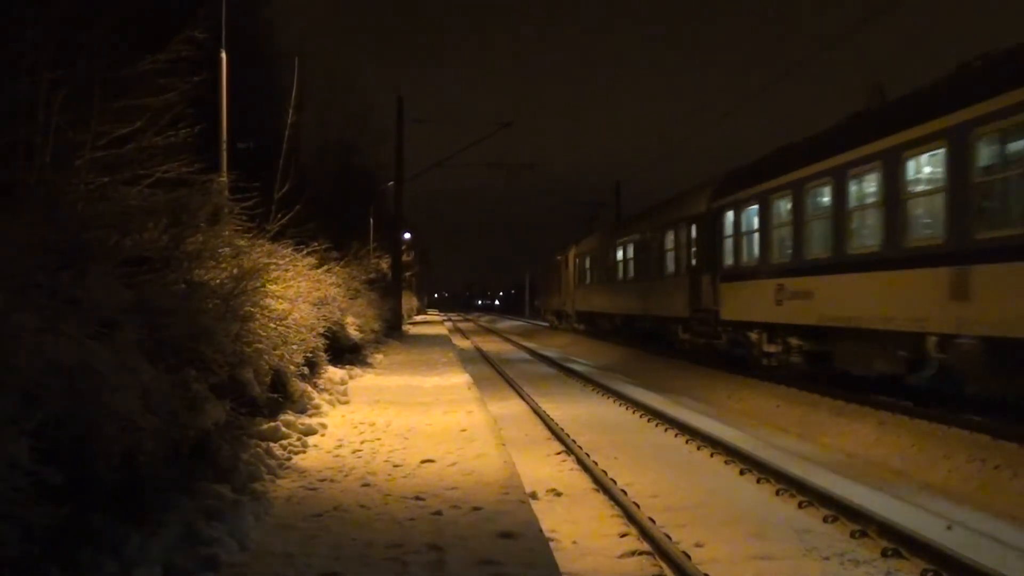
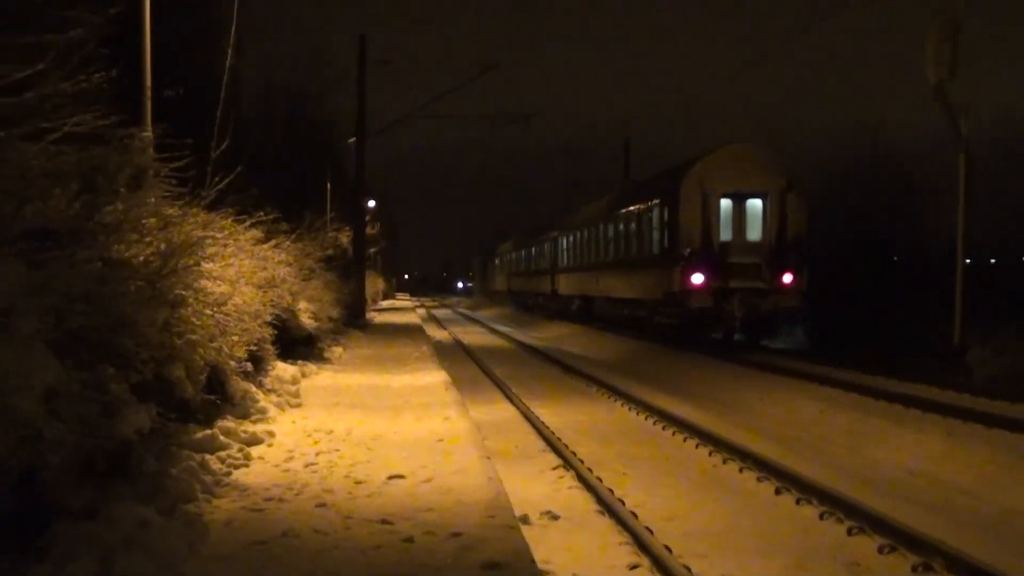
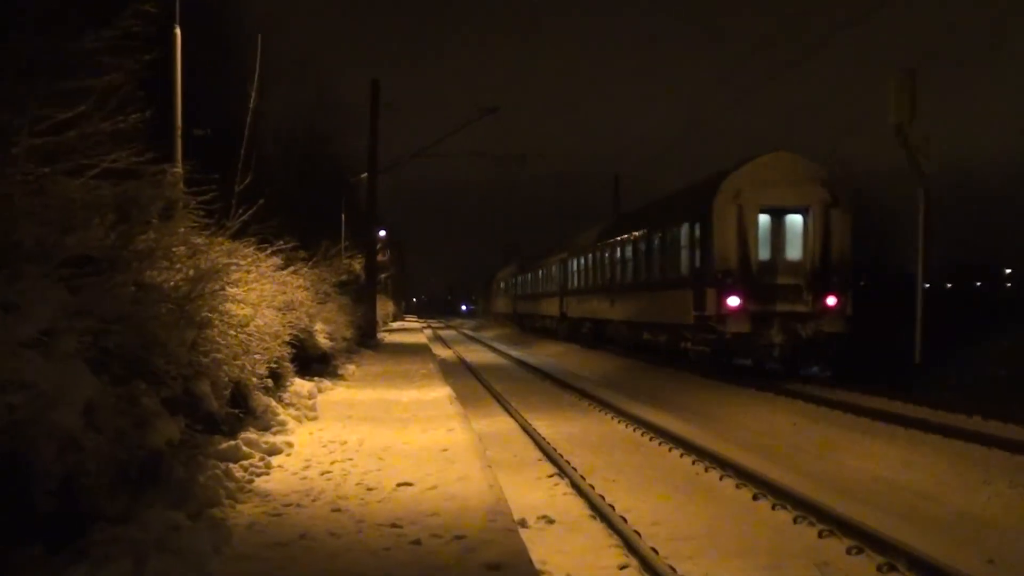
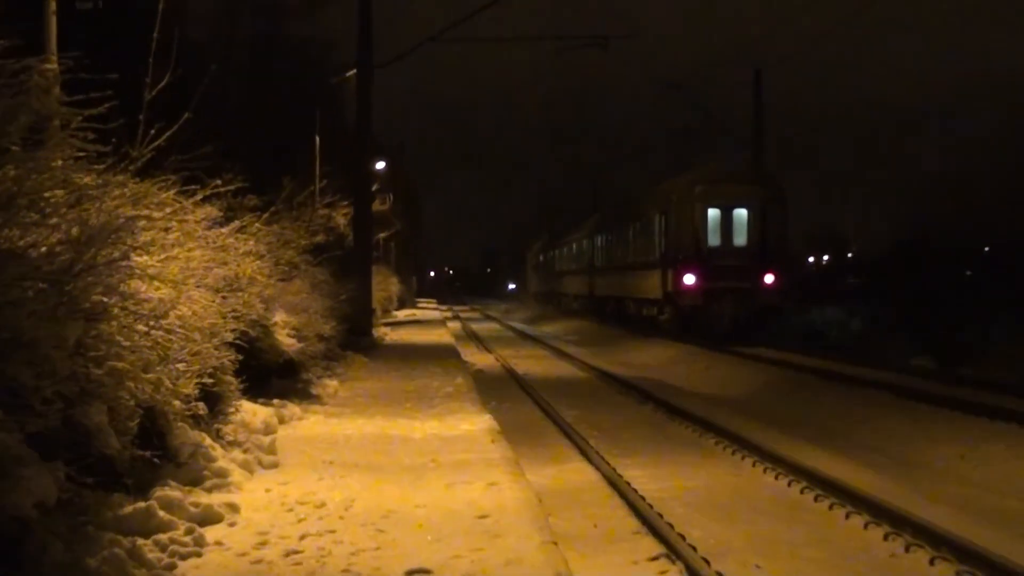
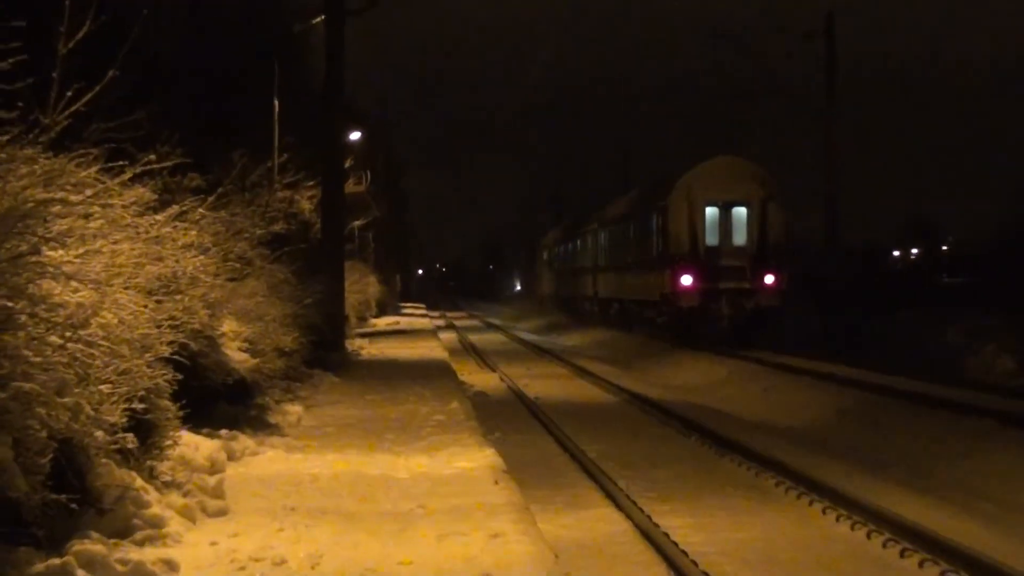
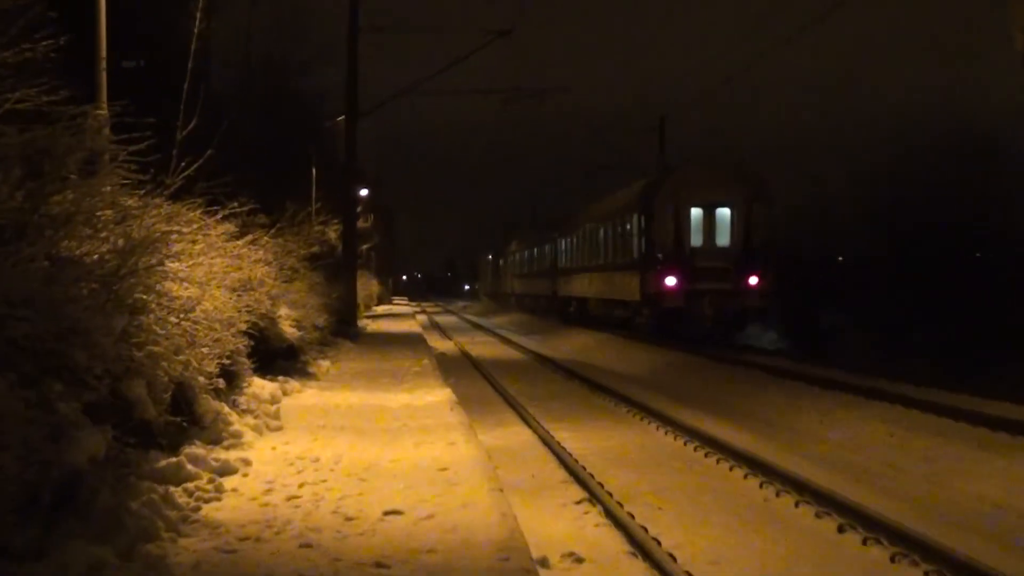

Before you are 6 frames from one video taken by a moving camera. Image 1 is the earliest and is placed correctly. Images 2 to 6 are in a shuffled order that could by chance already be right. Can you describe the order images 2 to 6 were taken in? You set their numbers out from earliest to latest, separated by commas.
3, 2, 6, 4, 5
